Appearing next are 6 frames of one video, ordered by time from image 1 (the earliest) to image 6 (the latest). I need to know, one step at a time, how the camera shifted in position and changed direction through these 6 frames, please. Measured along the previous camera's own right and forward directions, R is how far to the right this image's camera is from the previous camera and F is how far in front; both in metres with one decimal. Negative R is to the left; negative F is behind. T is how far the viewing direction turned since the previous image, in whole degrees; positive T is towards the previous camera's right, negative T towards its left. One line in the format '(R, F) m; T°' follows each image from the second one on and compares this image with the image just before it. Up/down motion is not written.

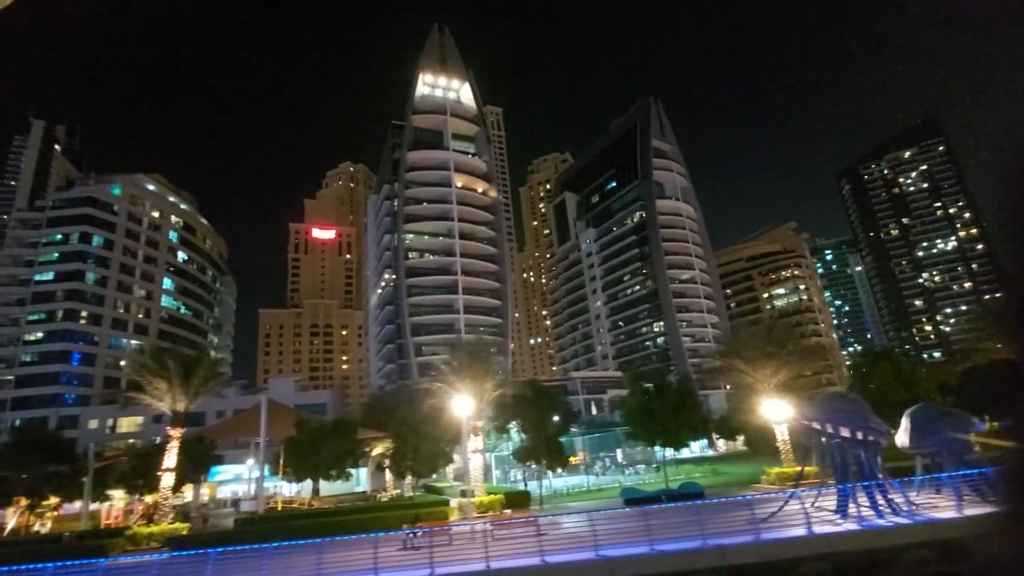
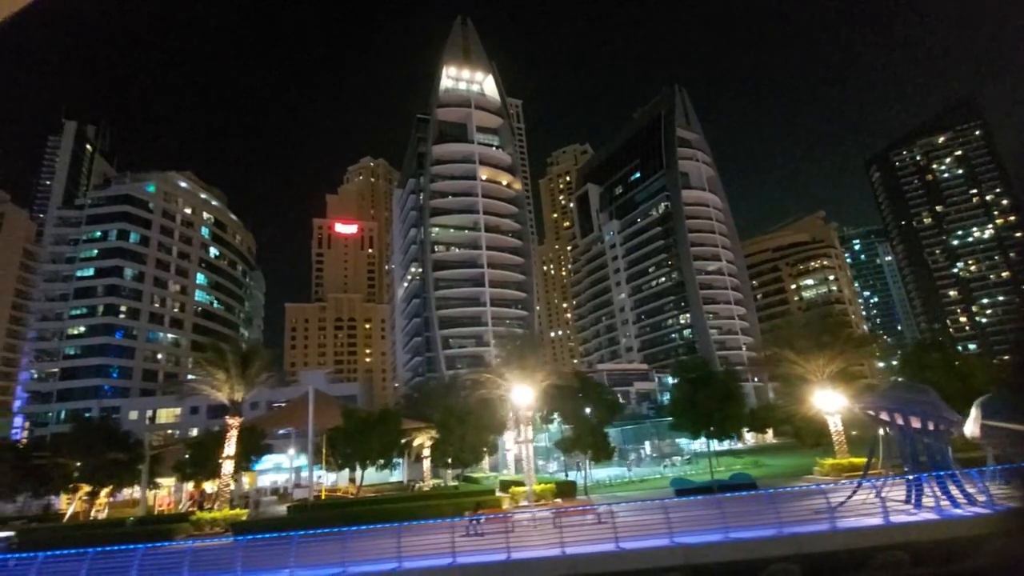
(-2.0, -0.2) m; -2°
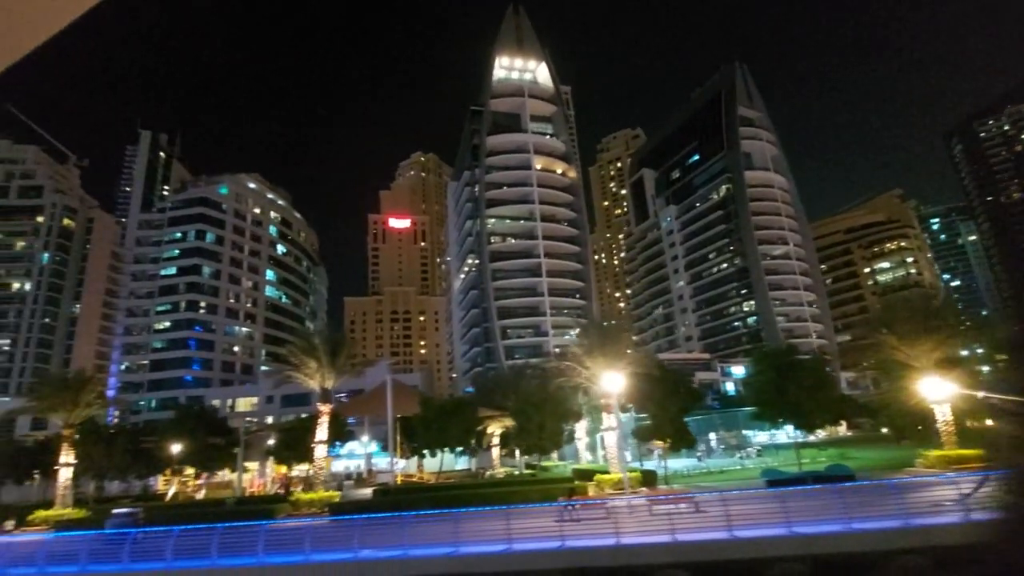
(-2.0, 0.0) m; -5°
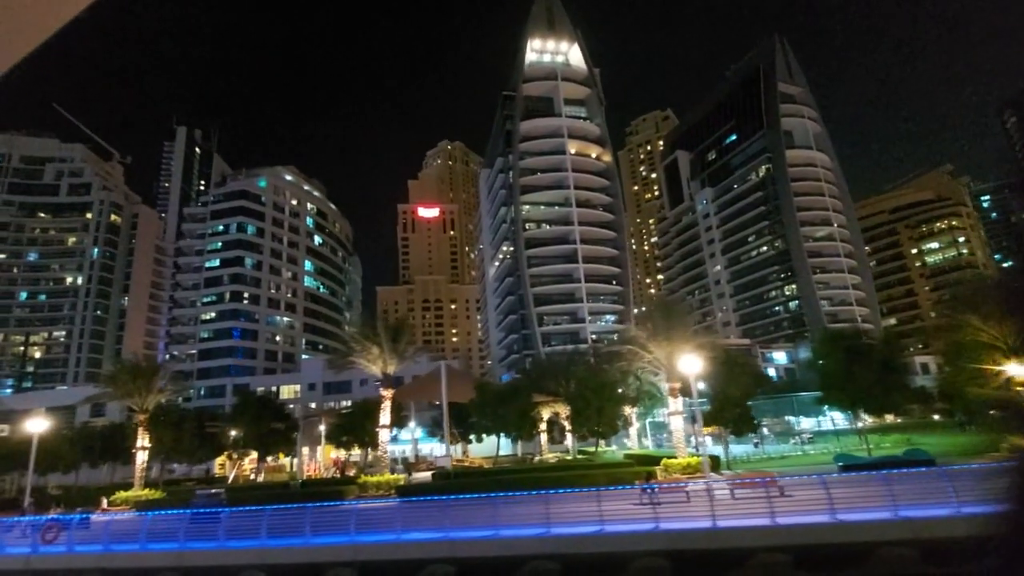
(-2.3, +0.2) m; -3°
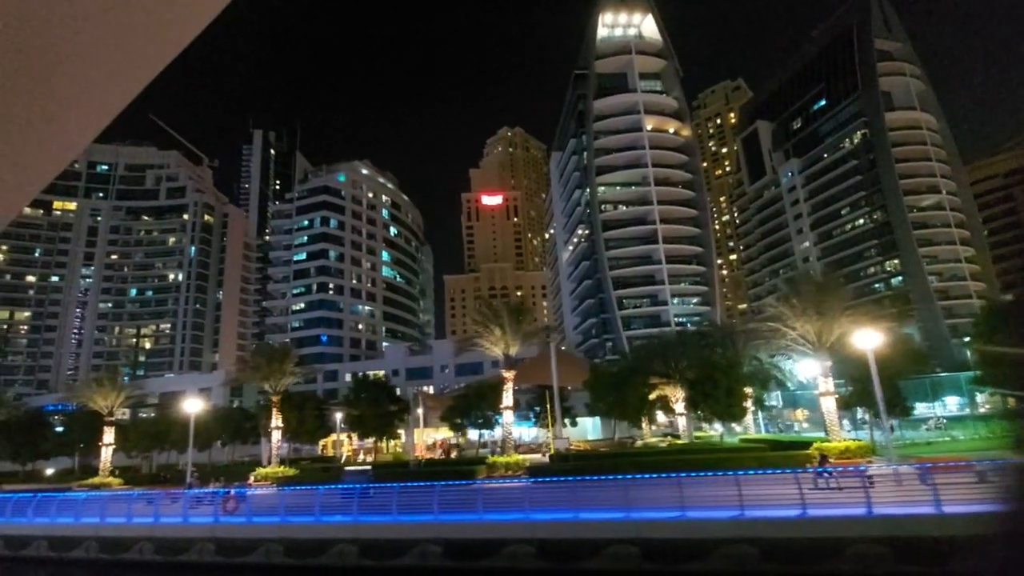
(-4.4, +0.5) m; -7°
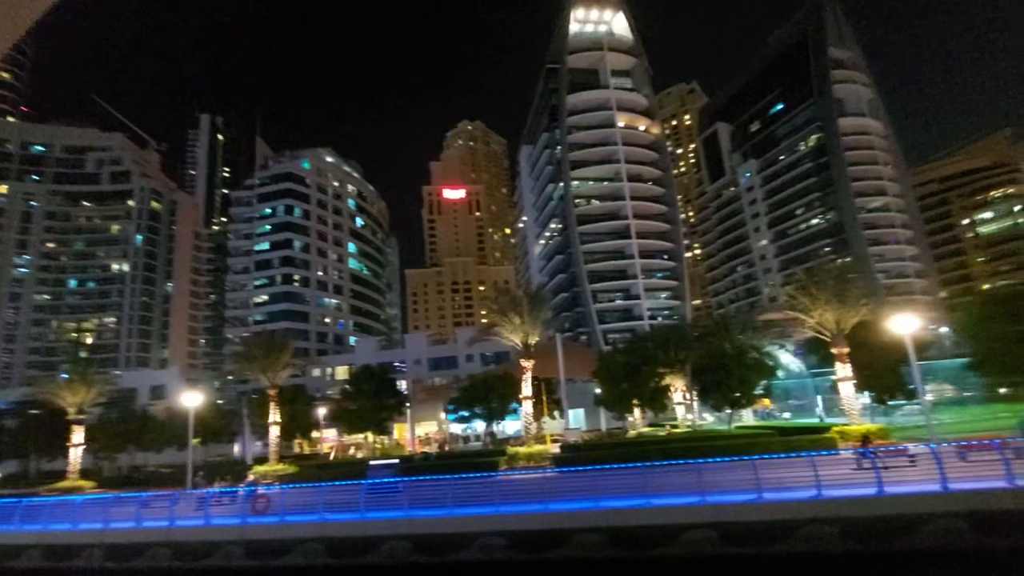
(-4.4, +0.9) m; +5°
